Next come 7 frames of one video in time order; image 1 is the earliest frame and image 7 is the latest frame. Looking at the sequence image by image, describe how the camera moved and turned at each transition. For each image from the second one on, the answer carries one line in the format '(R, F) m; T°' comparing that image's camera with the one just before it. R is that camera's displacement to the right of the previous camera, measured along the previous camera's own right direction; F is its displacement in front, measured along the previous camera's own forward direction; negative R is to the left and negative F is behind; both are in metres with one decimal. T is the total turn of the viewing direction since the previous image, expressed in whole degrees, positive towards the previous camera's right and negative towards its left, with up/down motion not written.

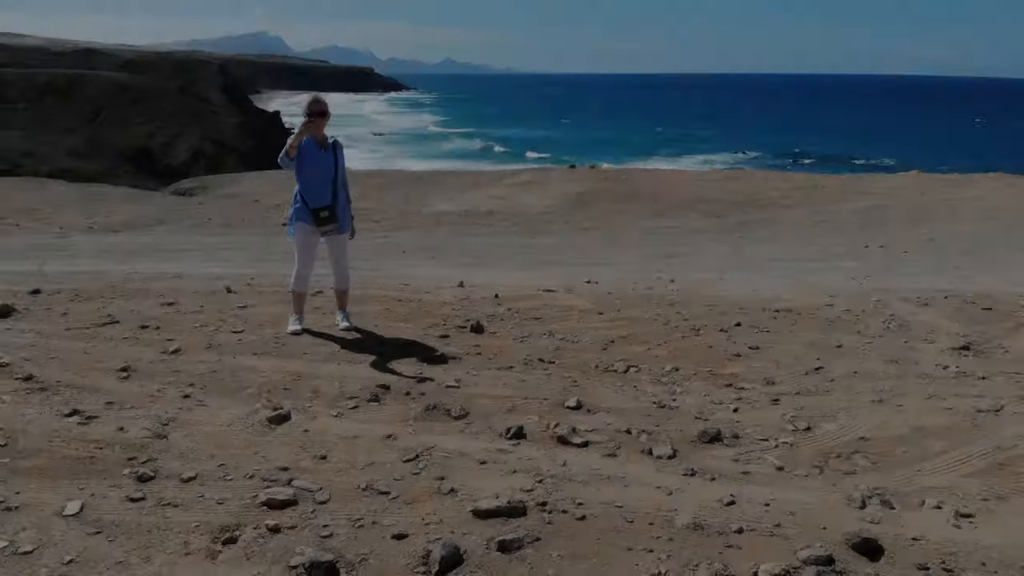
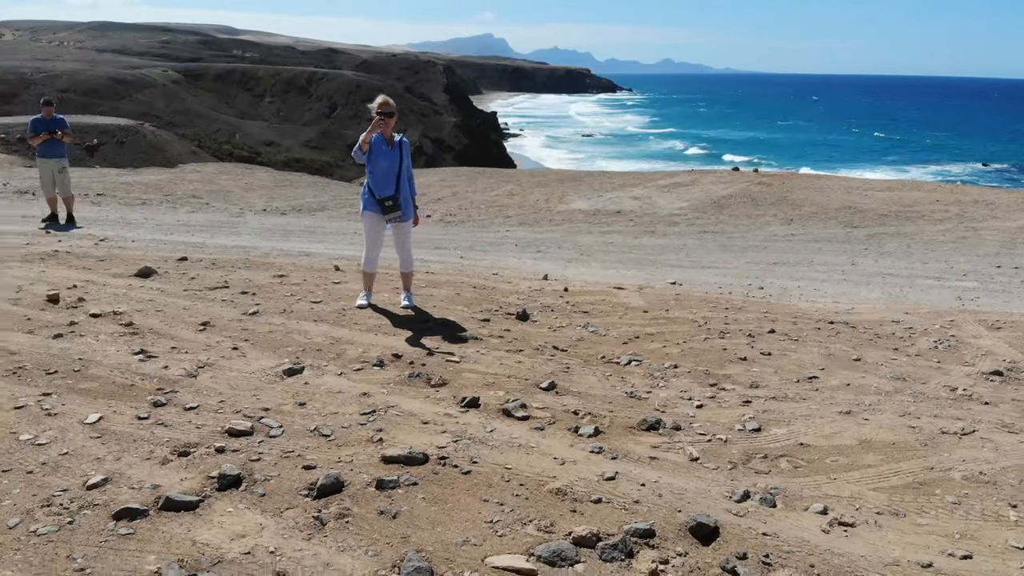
(+1.3, -0.3) m; -14°
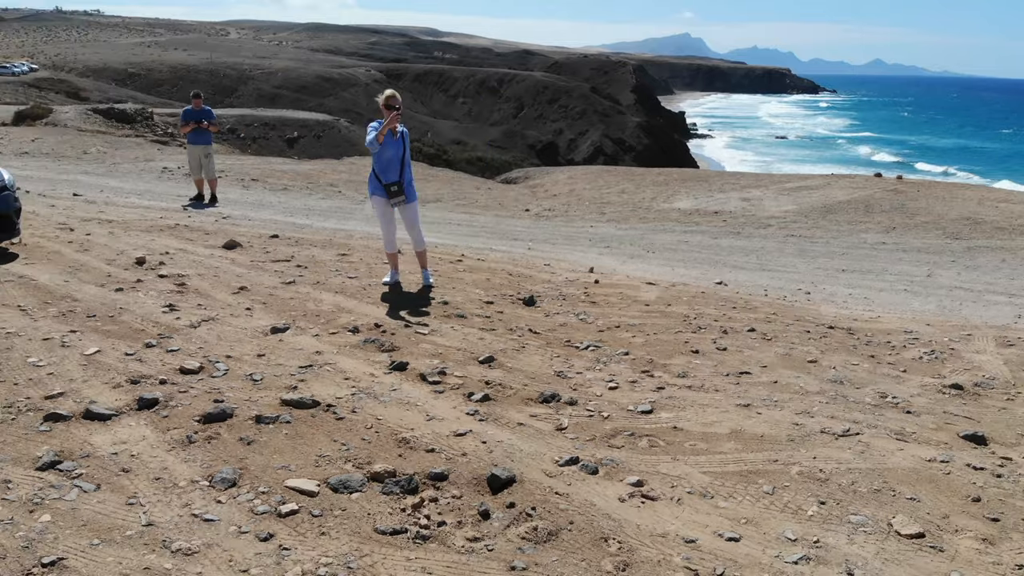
(+1.5, -0.2) m; -13°
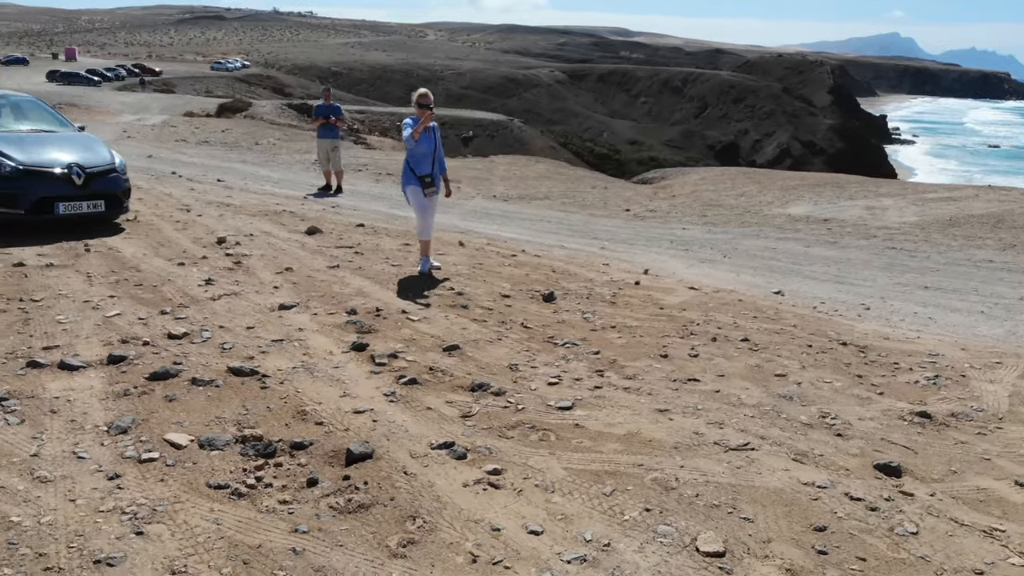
(+1.4, 0.0) m; -13°
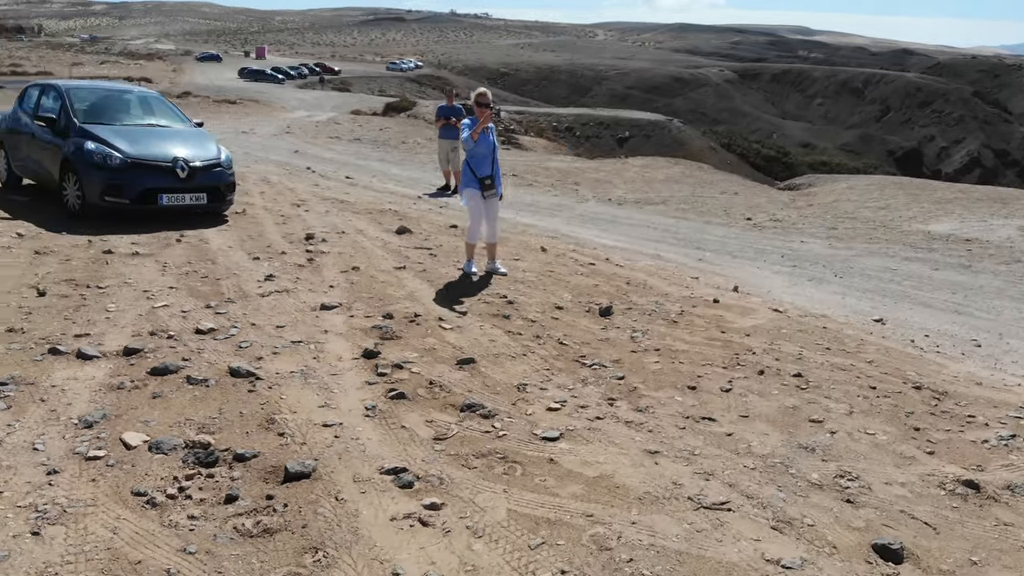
(+0.8, +0.4) m; -11°
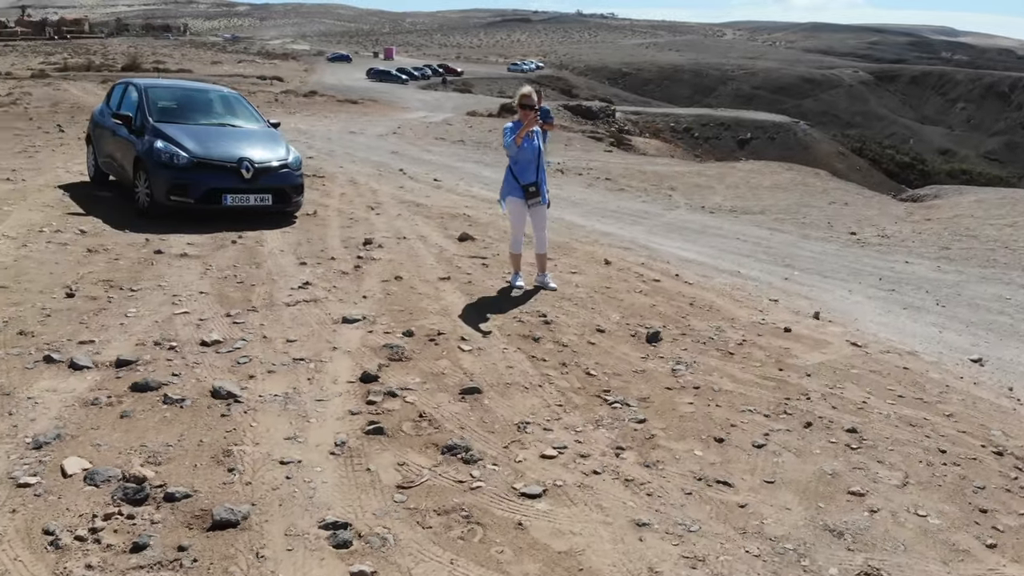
(+0.6, +0.5) m; -8°
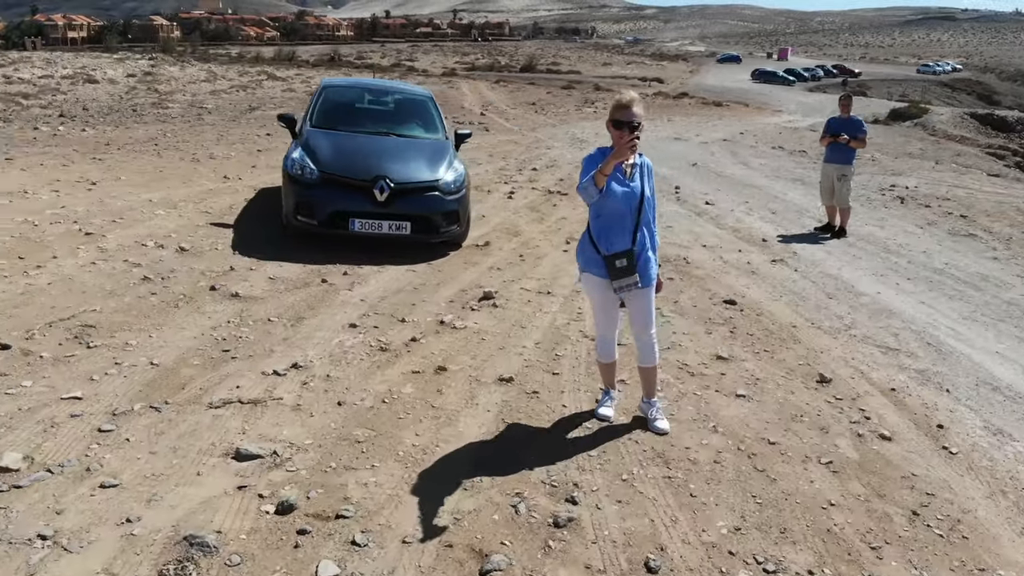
(+1.4, +2.9) m; -26°
